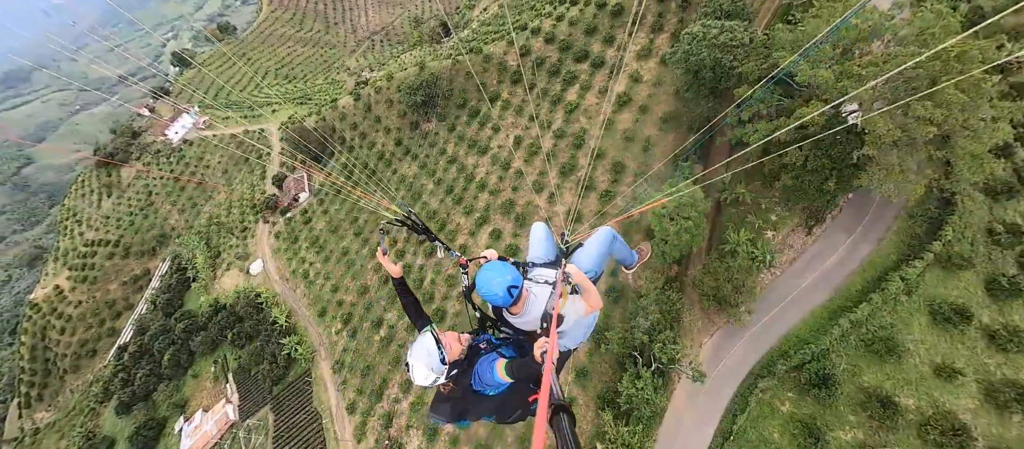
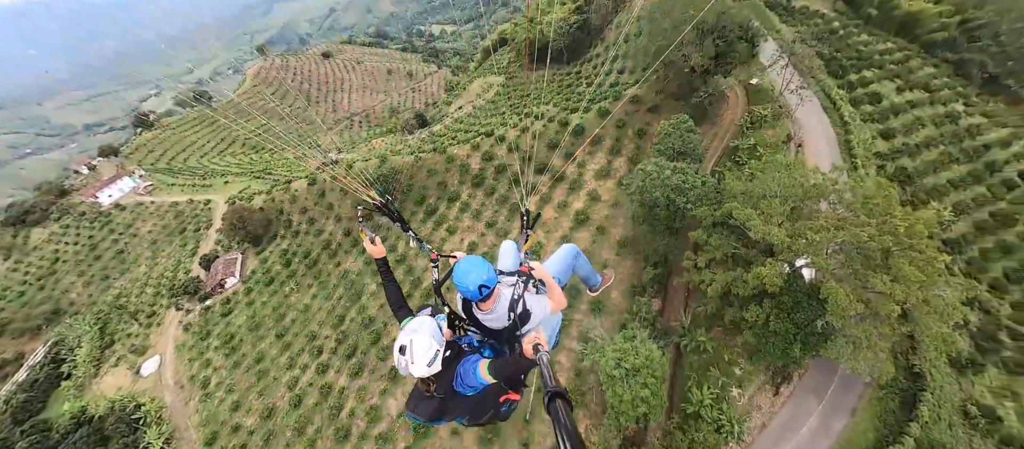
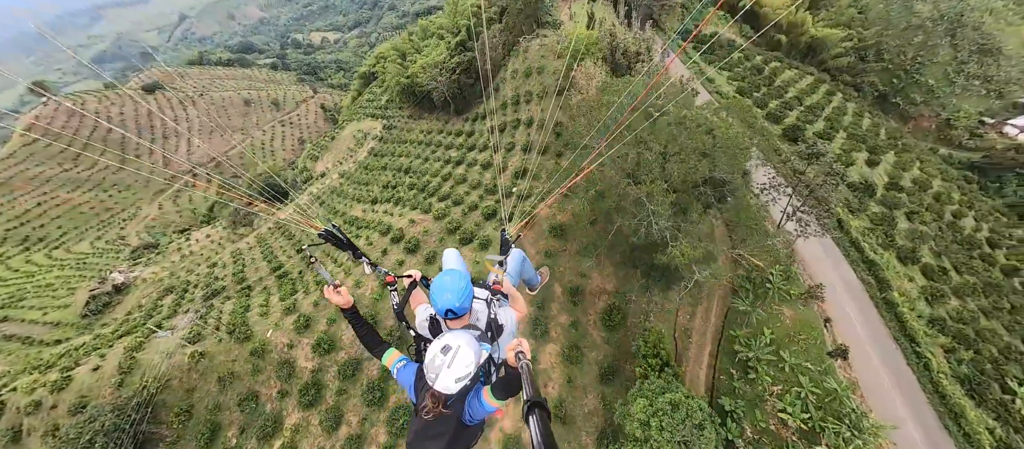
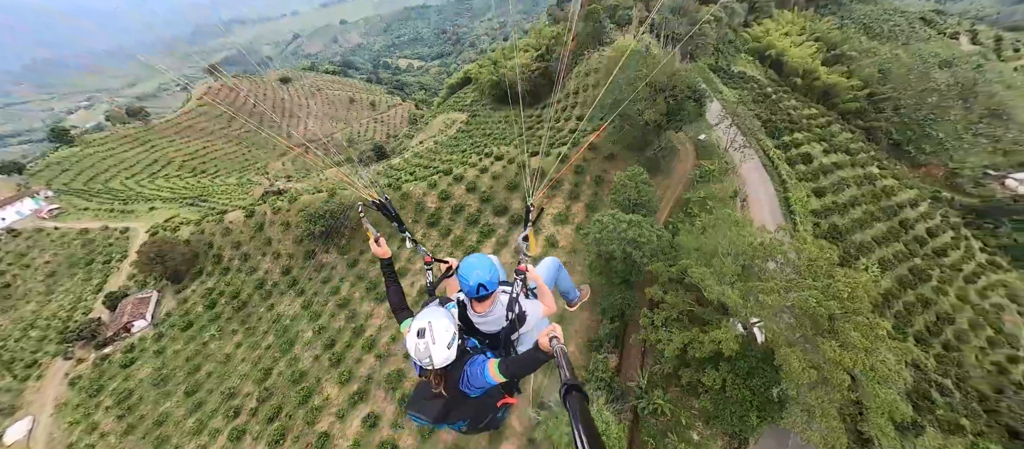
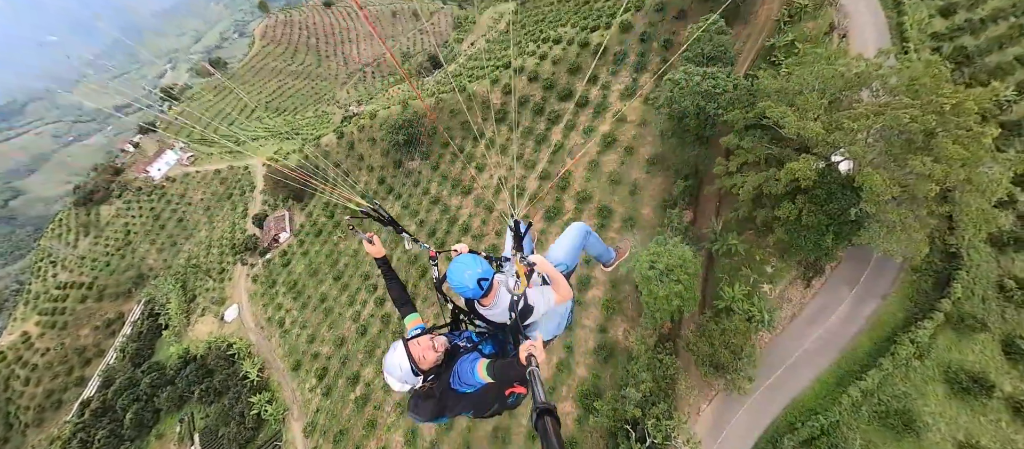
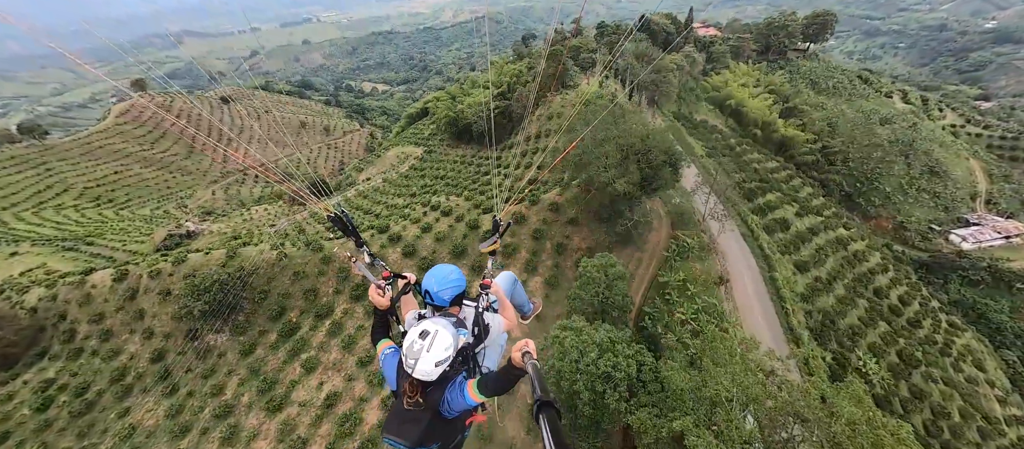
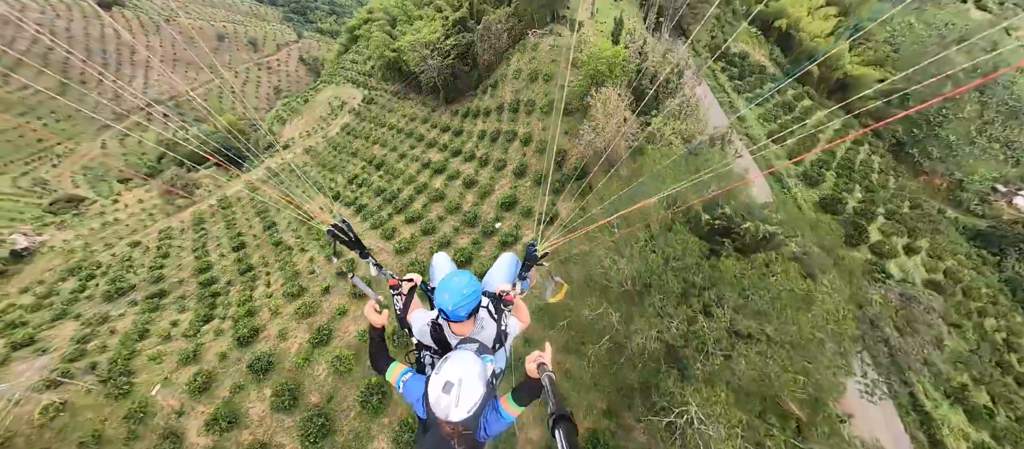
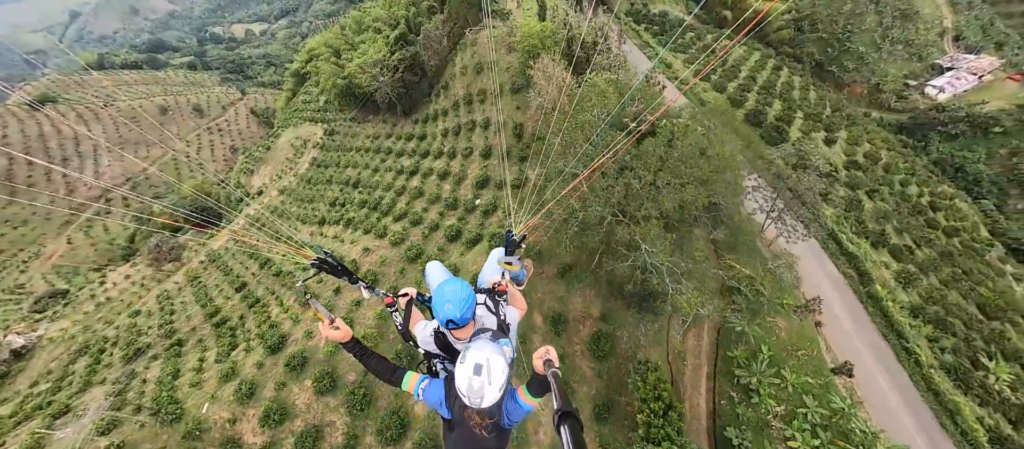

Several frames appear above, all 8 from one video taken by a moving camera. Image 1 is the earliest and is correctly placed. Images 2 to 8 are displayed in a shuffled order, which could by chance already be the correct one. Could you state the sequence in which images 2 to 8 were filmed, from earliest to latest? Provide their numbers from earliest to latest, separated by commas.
5, 2, 4, 6, 3, 8, 7
